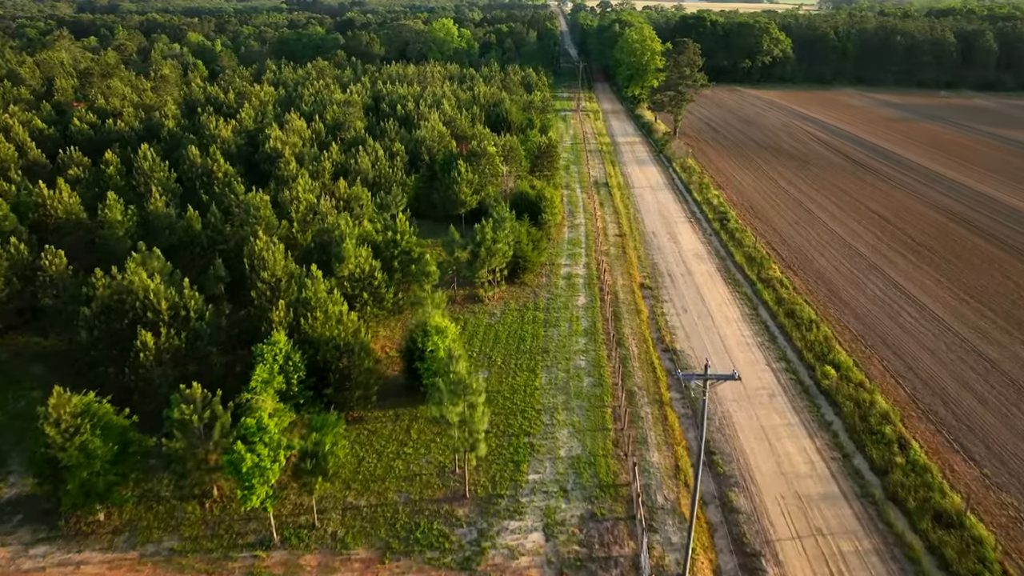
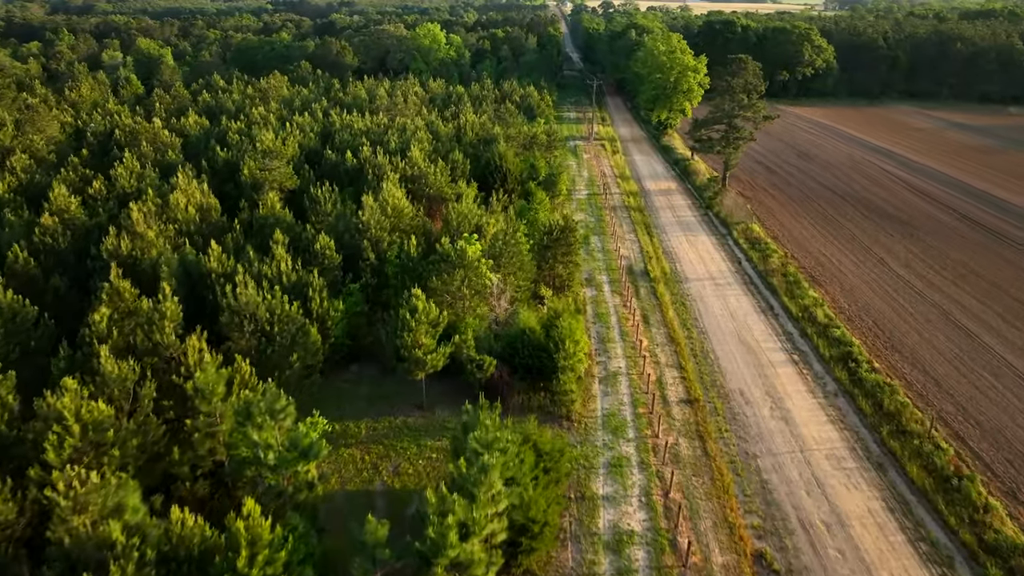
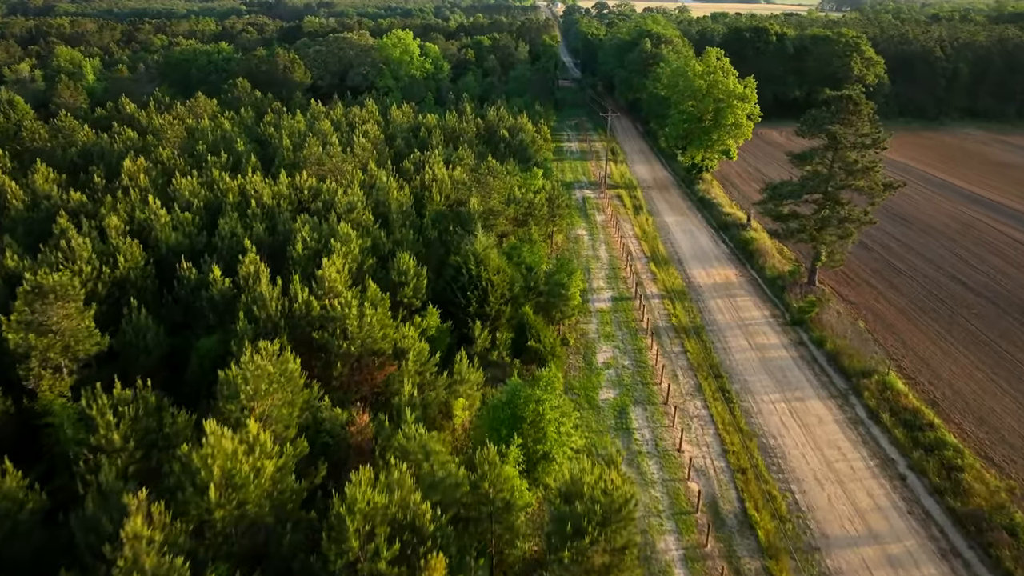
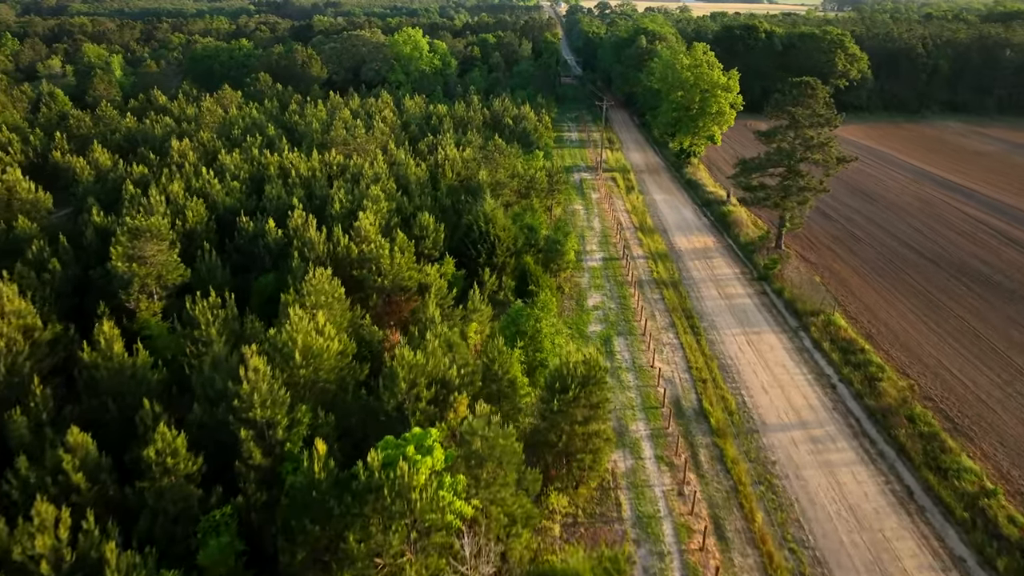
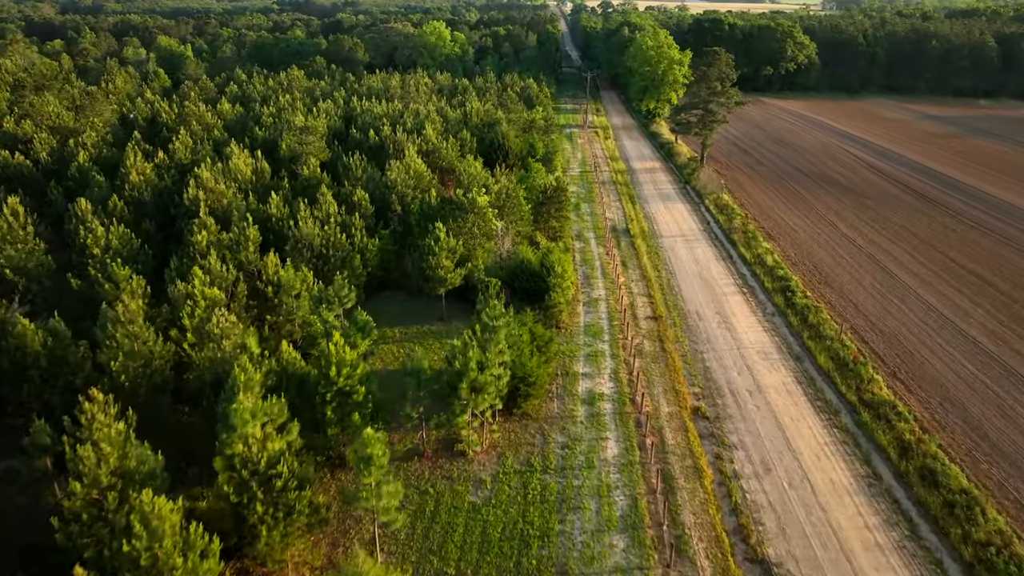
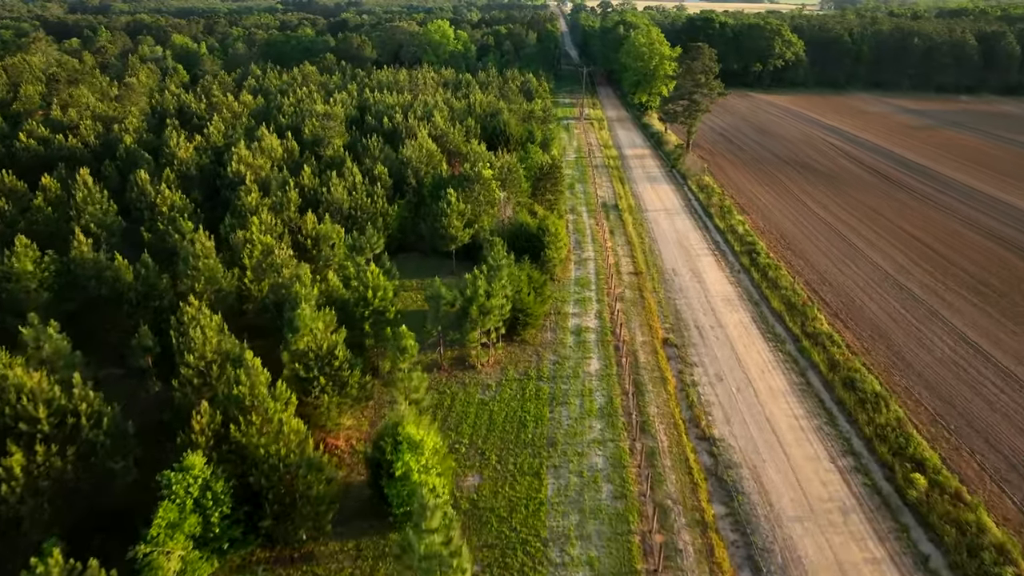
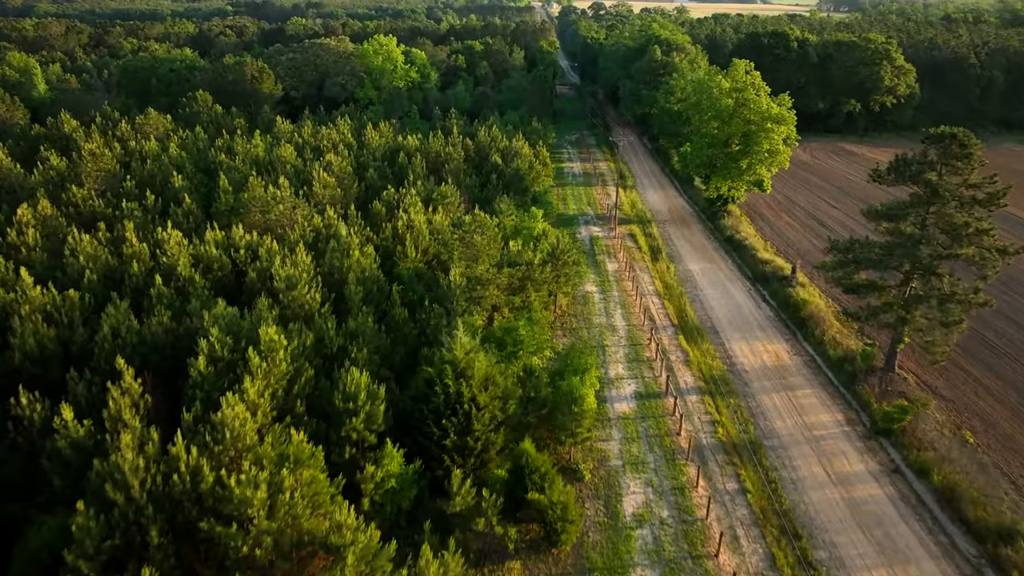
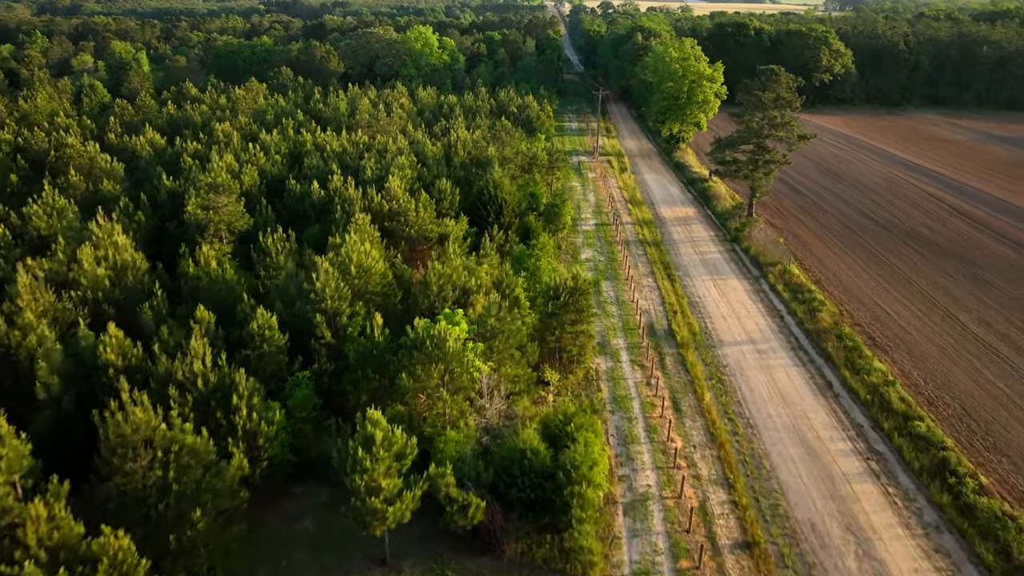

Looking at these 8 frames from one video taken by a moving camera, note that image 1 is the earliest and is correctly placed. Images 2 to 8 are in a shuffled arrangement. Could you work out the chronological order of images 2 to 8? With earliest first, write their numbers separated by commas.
6, 5, 2, 8, 4, 3, 7
